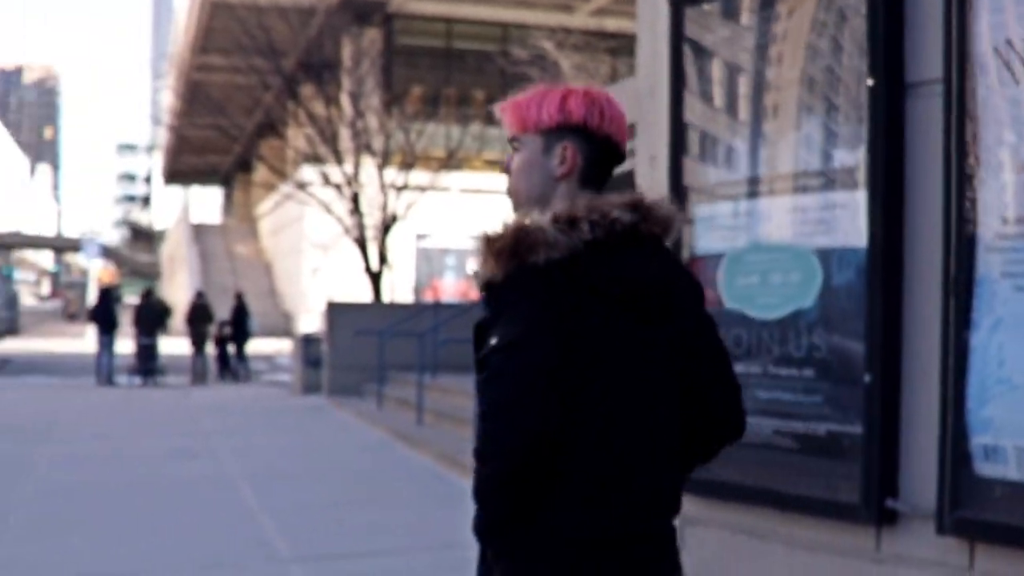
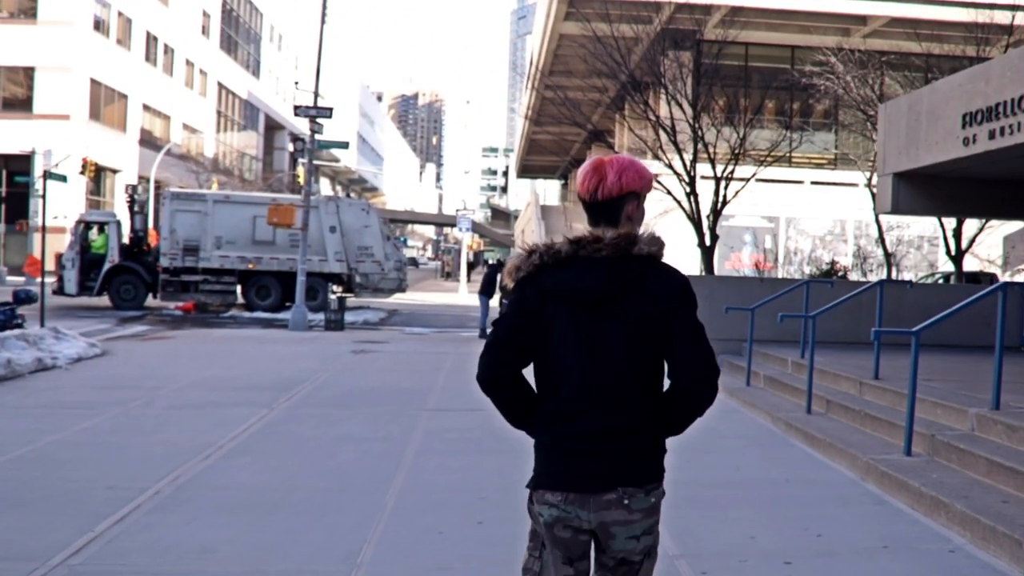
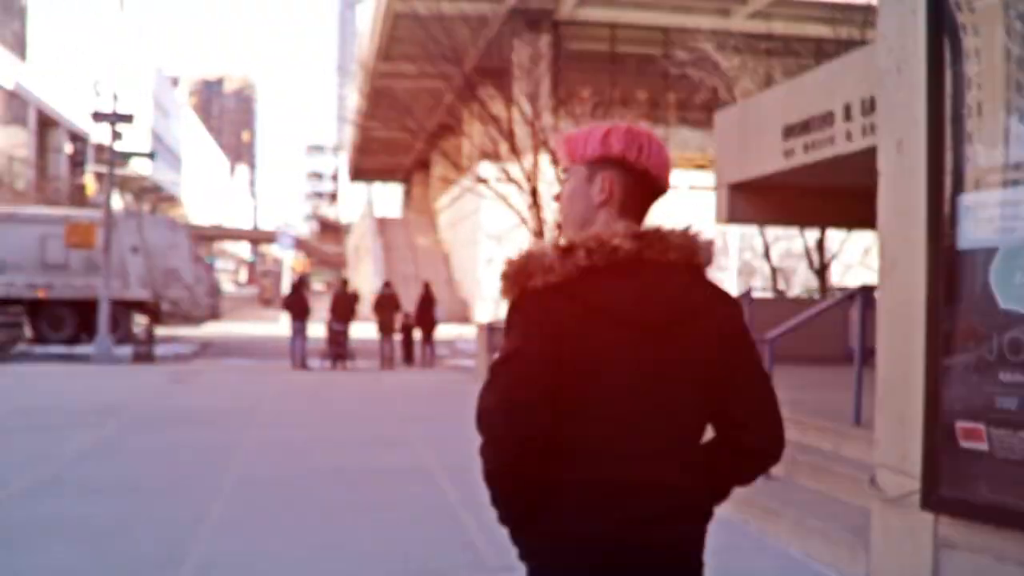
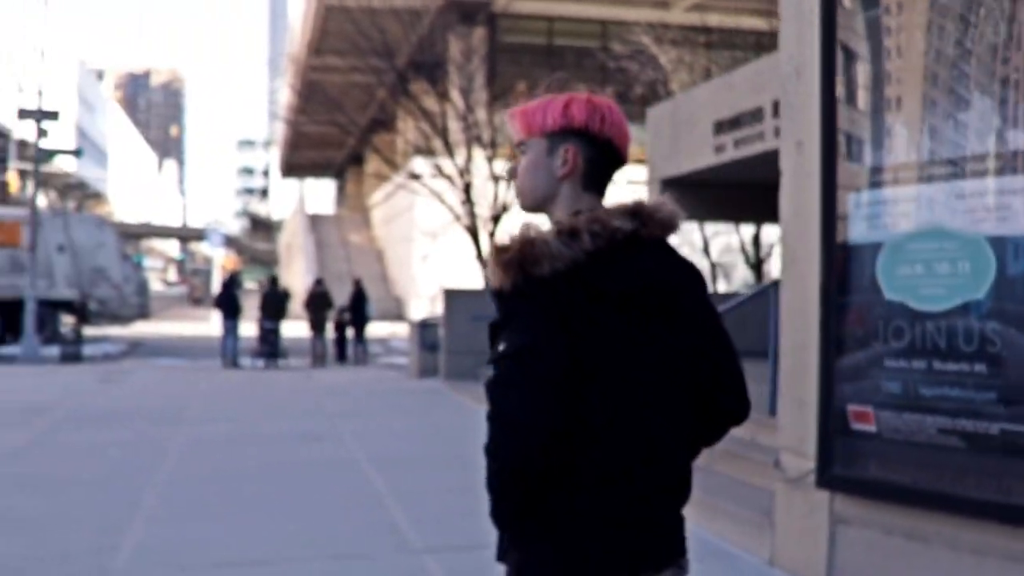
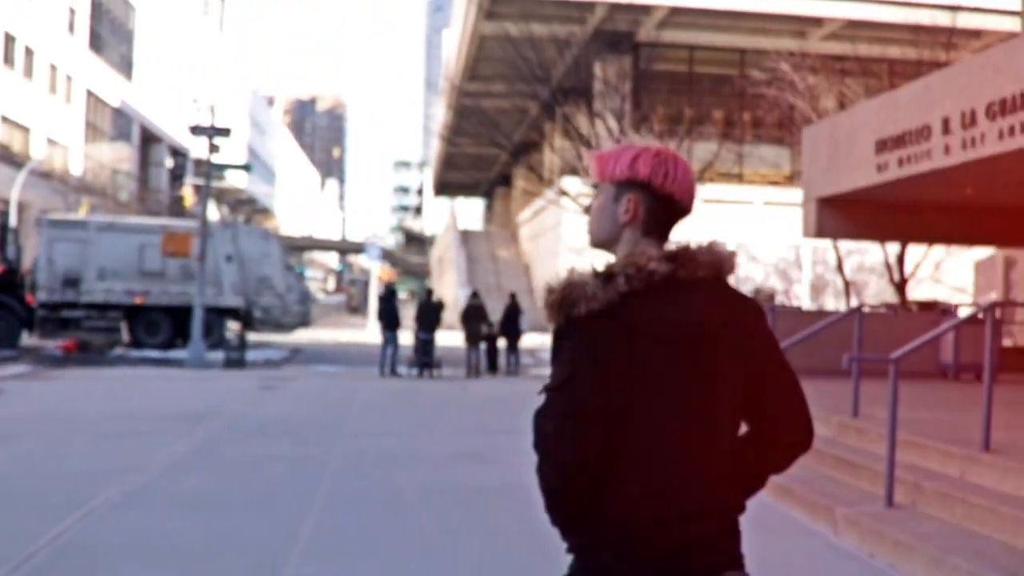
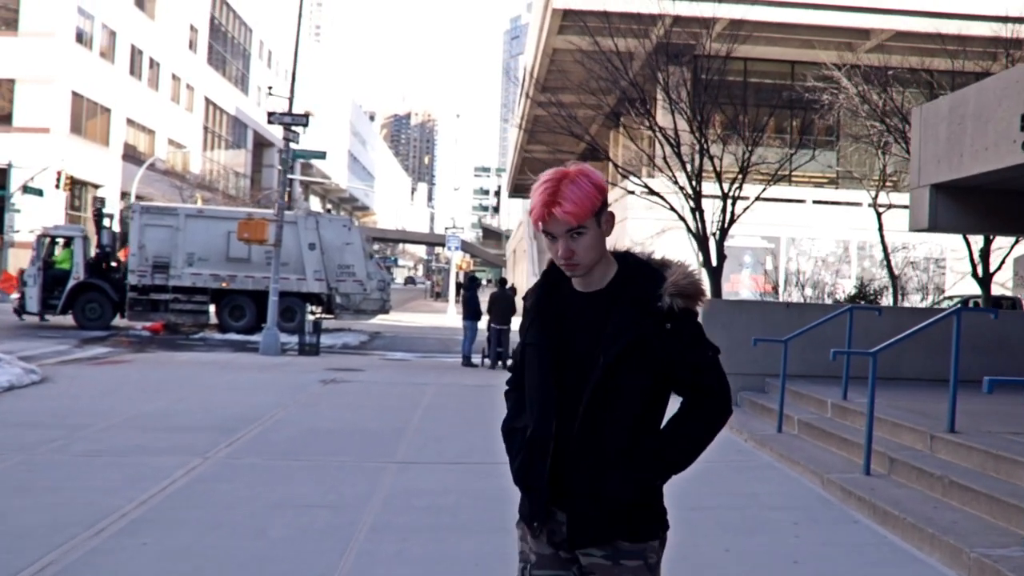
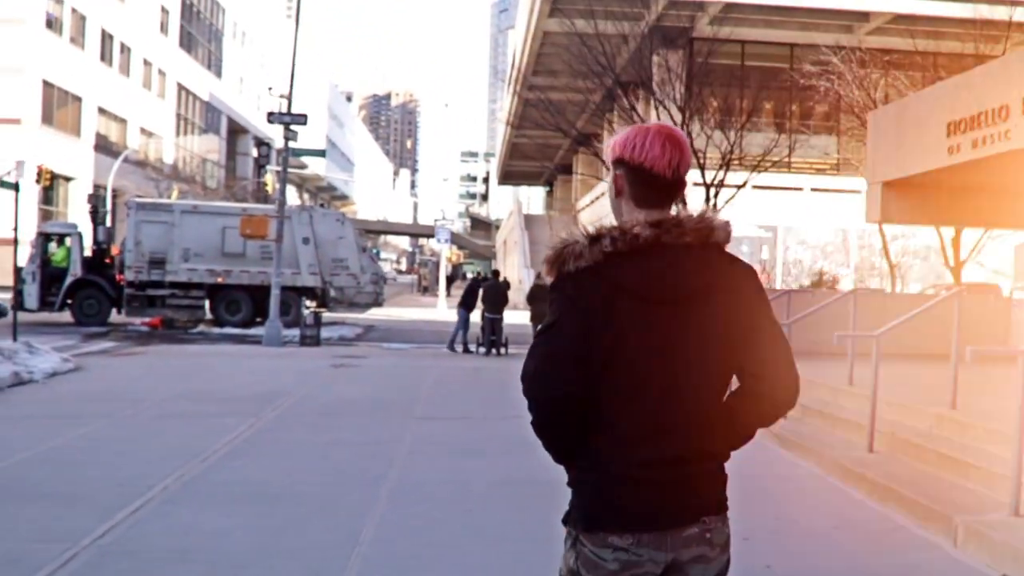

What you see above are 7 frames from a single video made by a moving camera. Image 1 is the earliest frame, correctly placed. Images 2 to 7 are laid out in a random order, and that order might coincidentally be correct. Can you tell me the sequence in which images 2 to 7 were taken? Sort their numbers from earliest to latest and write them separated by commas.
4, 3, 5, 7, 2, 6
